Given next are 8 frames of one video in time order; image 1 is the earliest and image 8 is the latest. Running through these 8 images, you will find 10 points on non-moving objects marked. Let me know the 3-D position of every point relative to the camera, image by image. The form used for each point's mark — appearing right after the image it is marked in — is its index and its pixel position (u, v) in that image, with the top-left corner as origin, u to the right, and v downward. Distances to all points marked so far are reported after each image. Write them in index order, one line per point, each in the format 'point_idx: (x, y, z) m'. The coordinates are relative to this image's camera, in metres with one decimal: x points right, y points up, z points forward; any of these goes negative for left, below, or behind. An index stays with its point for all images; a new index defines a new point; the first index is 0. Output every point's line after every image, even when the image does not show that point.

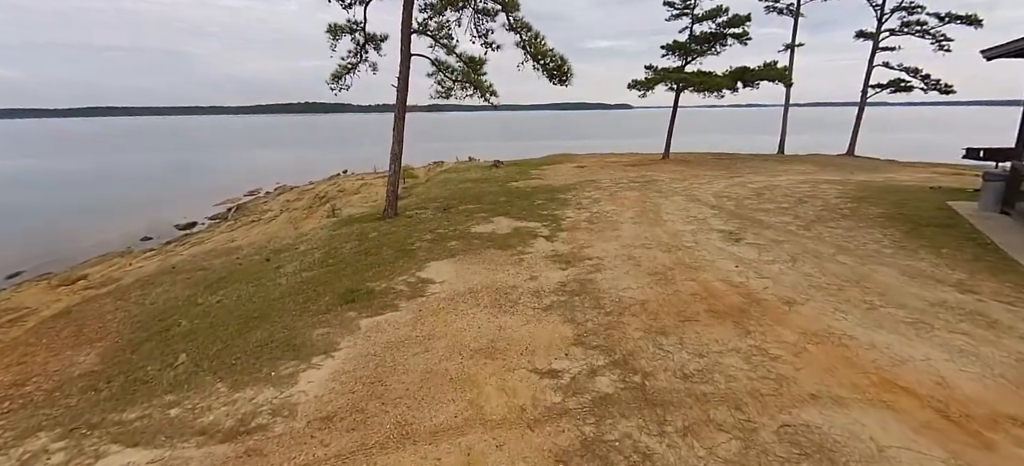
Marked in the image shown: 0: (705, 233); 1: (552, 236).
0: (+3.4, 0.0, +7.9) m
1: (+0.7, 0.0, +8.4) m
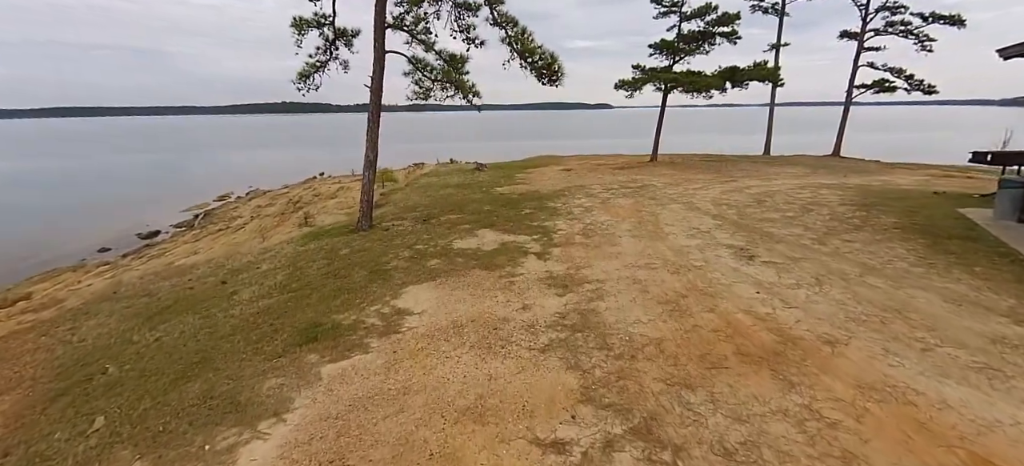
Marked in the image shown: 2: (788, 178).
0: (+3.2, -0.3, +7.1) m
1: (+0.5, -0.3, +7.6) m
2: (+9.0, +1.8, +14.9) m
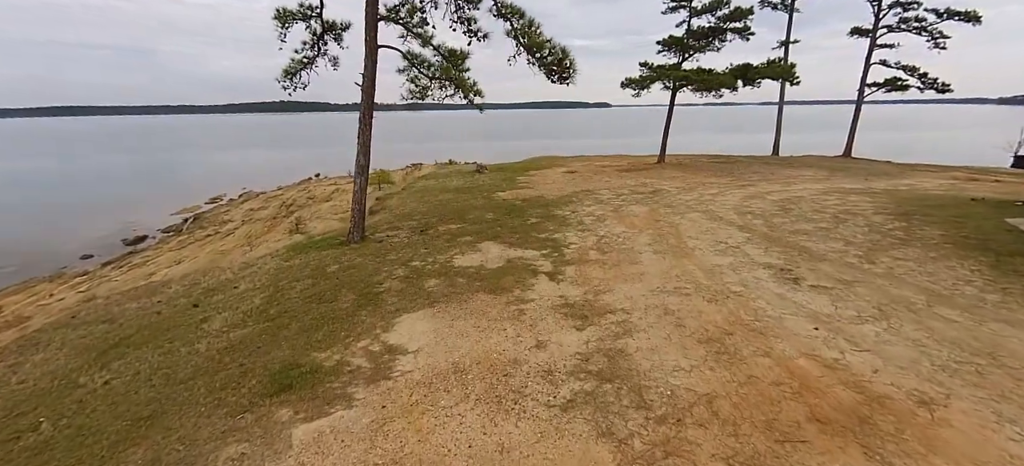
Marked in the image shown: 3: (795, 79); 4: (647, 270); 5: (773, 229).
0: (+3.3, -0.5, +6.3) m
1: (+0.6, -0.6, +6.7) m
2: (+9.1, +1.6, +14.1) m
3: (+11.0, +5.9, +17.4) m
4: (+1.9, -0.5, +6.4) m
5: (+4.9, +0.1, +8.5) m
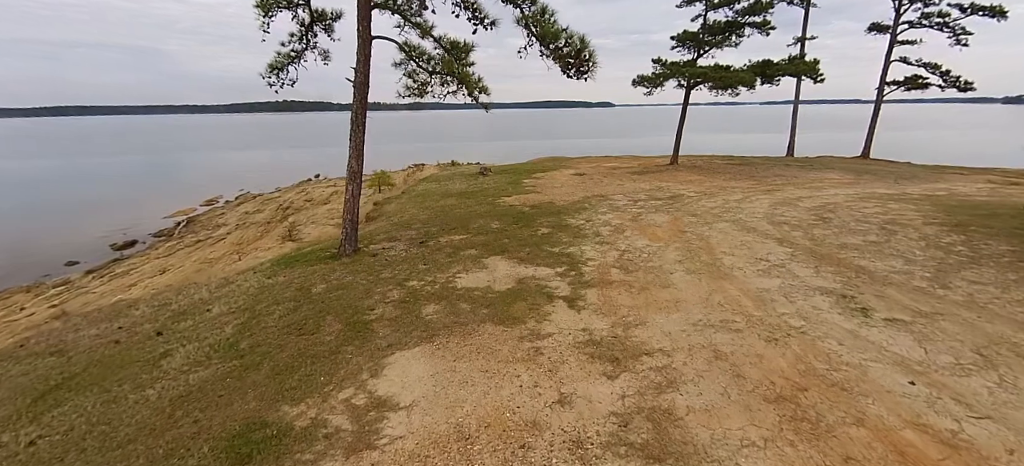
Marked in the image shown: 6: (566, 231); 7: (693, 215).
0: (+3.4, -0.8, +5.3) m
1: (+0.8, -0.8, +5.8) m
2: (+9.3, +1.3, +13.1) m
3: (+11.2, +5.7, +16.4) m
4: (+2.1, -0.8, +5.5) m
5: (+5.1, -0.2, +7.5) m
6: (+1.1, 0.0, +8.8) m
7: (+3.8, +0.4, +9.6) m
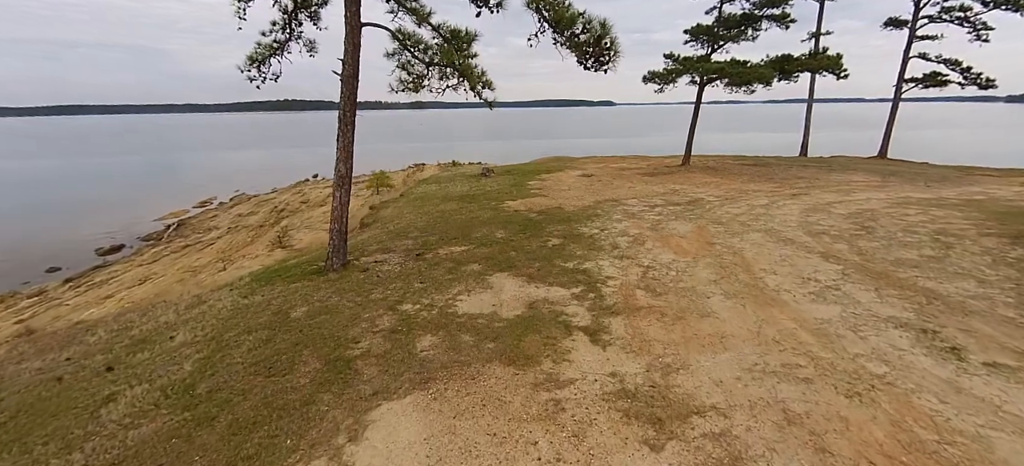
0: (+3.6, -1.0, +4.4) m
1: (+0.9, -1.0, +4.9) m
2: (+9.5, +1.1, +12.2) m
3: (+11.3, +5.5, +15.5) m
4: (+2.2, -1.0, +4.6) m
5: (+5.2, -0.4, +6.6) m
6: (+1.2, -0.2, +7.9) m
7: (+4.0, +0.2, +8.7) m
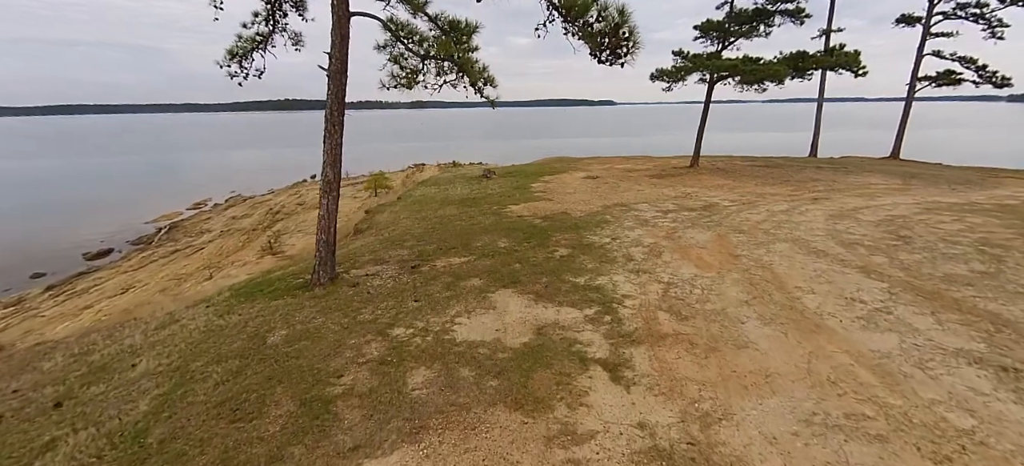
0: (+3.6, -1.1, +3.8) m
1: (+1.0, -1.2, +4.2) m
2: (+9.5, +1.0, +11.5) m
3: (+11.4, +5.4, +14.8) m
4: (+2.2, -1.2, +3.9) m
5: (+5.3, -0.5, +6.0) m
6: (+1.2, -0.3, +7.2) m
7: (+4.0, 0.0, +8.0) m
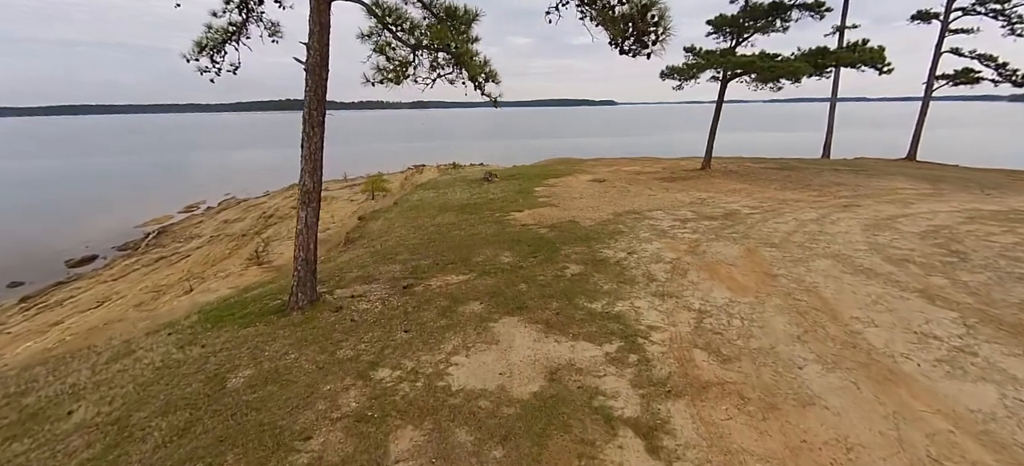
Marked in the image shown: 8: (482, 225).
0: (+3.7, -1.3, +2.9) m
1: (+1.0, -1.4, +3.4) m
2: (+9.6, +0.7, +10.6) m
3: (+11.5, +5.2, +13.9) m
4: (+2.3, -1.4, +3.1) m
5: (+5.3, -0.7, +5.1) m
6: (+1.3, -0.5, +6.4) m
7: (+4.1, -0.2, +7.2) m
8: (-0.6, +0.2, +9.6) m
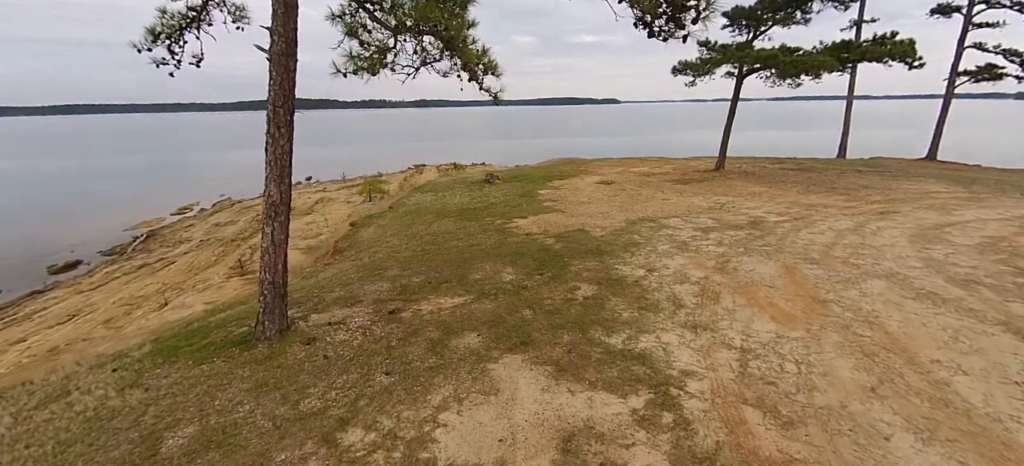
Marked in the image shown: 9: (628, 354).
0: (+3.7, -1.6, +2.0) m
1: (+1.1, -1.6, +2.5) m
2: (+9.7, +0.6, +9.7) m
3: (+11.6, +5.0, +13.0) m
4: (+2.3, -1.6, +2.2) m
5: (+5.3, -0.9, +4.2) m
6: (+1.4, -0.7, +5.5) m
7: (+4.1, -0.4, +6.3) m
8: (-0.6, 0.0, +8.8) m
9: (+1.1, -1.1, +4.3) m
